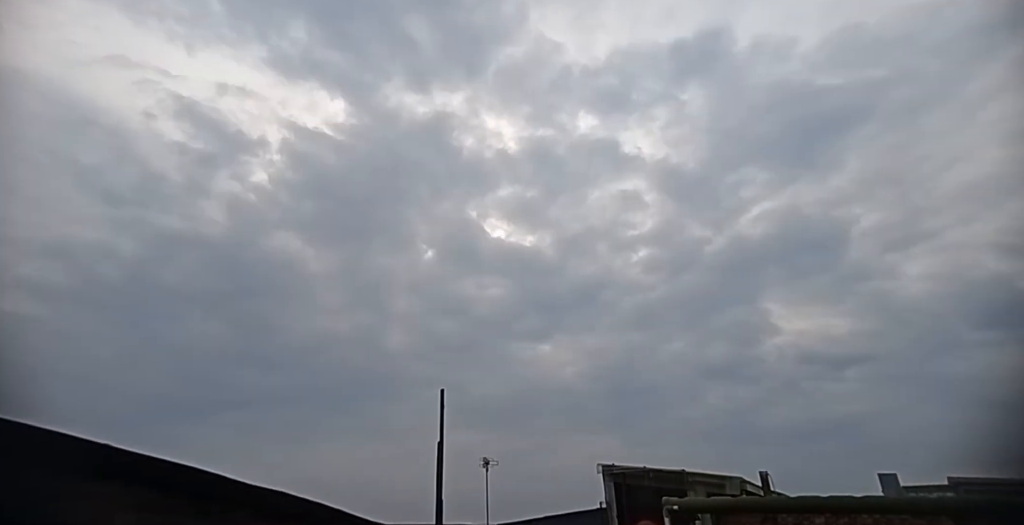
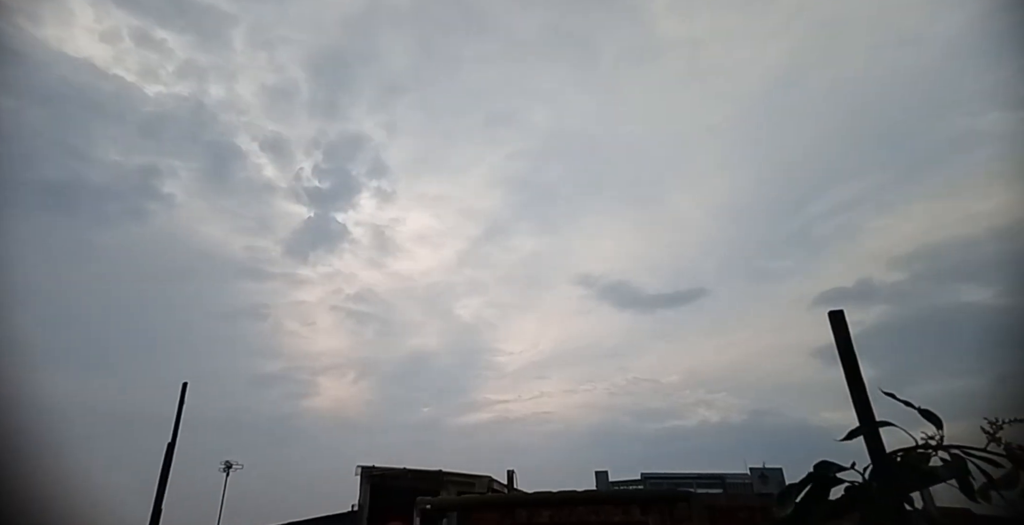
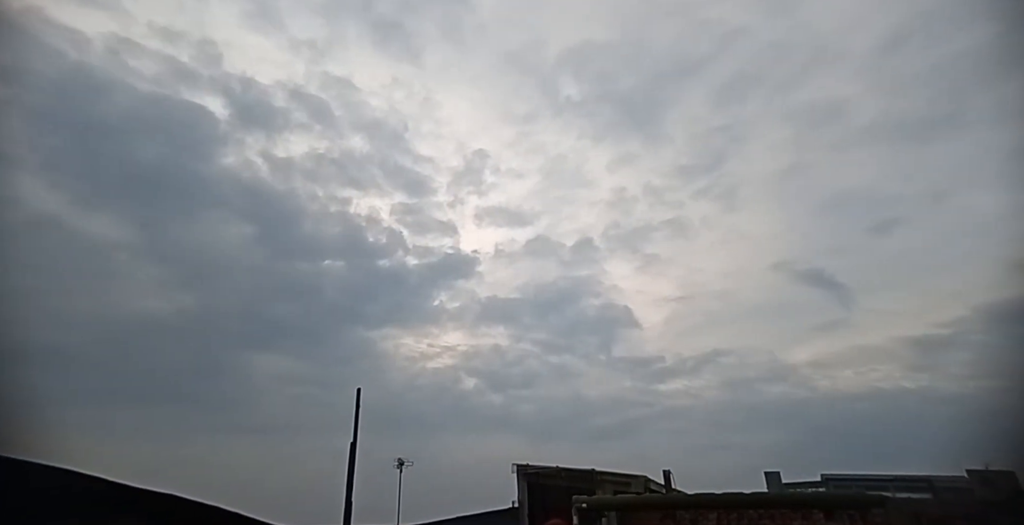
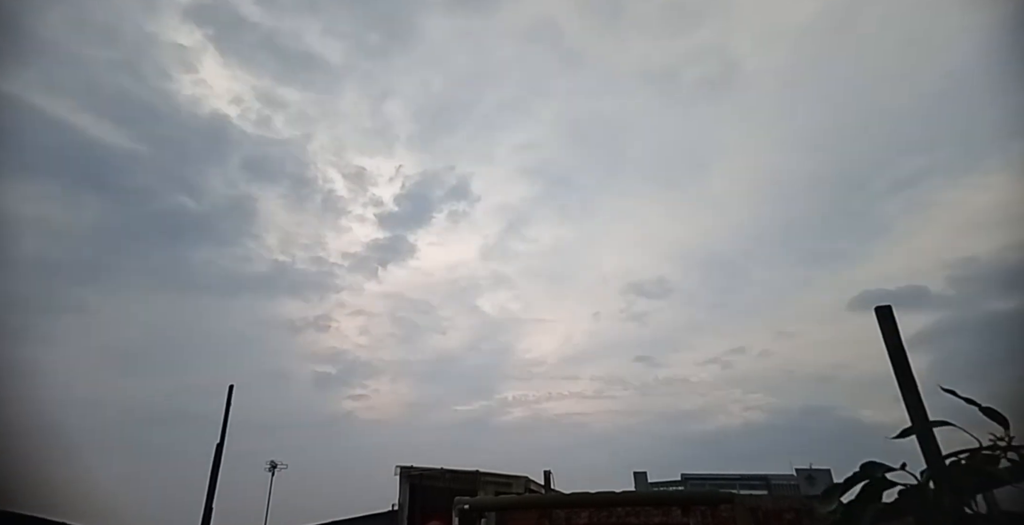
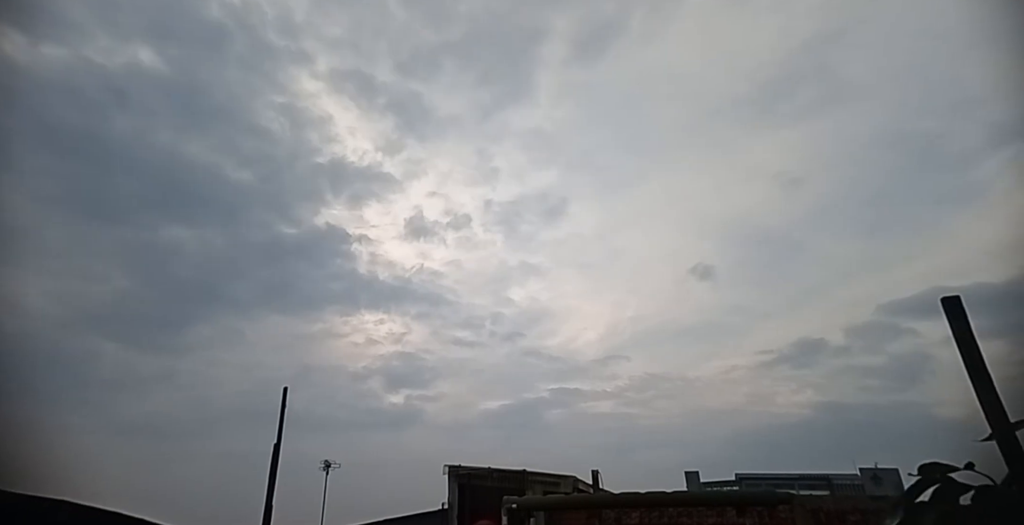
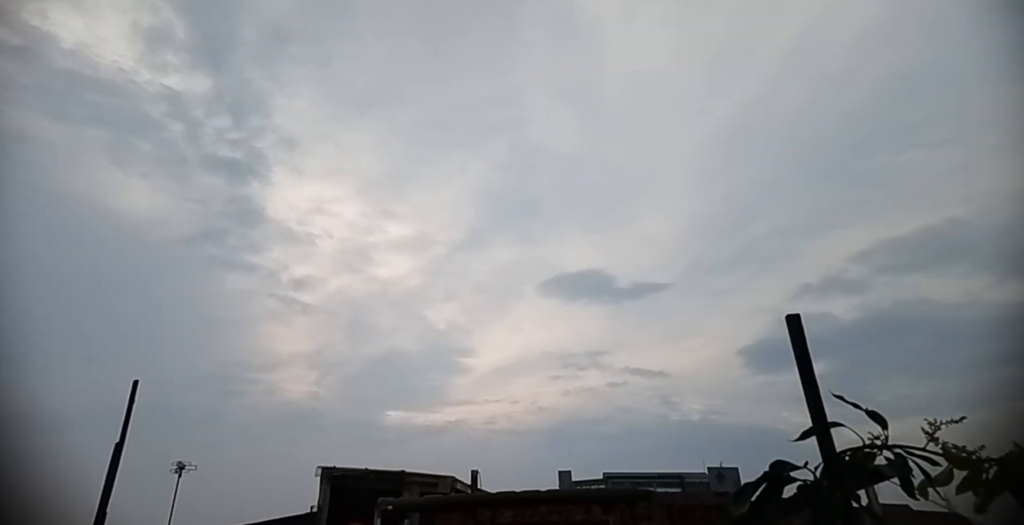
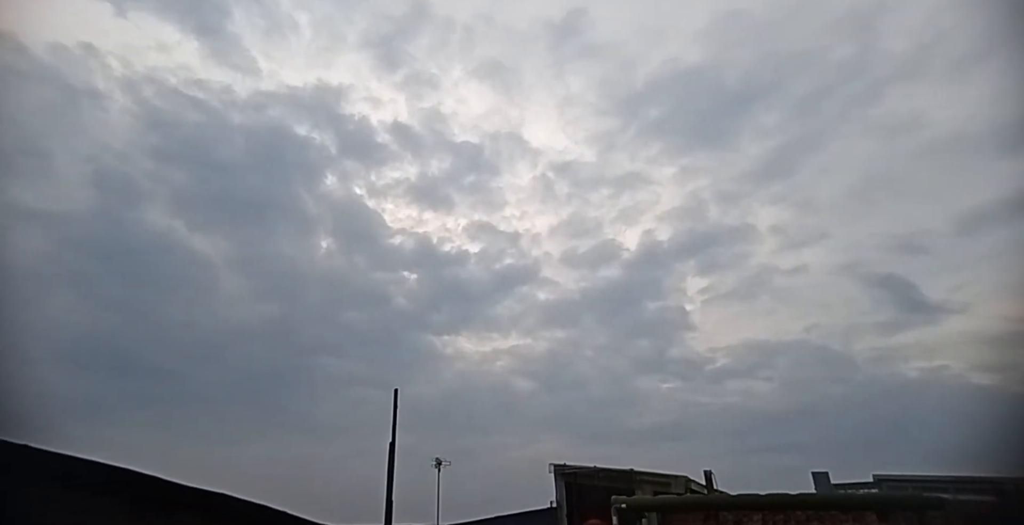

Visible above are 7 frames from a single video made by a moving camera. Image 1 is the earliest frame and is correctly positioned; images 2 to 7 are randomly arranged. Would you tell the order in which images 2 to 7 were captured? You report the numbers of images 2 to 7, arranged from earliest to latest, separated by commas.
7, 3, 5, 4, 2, 6
